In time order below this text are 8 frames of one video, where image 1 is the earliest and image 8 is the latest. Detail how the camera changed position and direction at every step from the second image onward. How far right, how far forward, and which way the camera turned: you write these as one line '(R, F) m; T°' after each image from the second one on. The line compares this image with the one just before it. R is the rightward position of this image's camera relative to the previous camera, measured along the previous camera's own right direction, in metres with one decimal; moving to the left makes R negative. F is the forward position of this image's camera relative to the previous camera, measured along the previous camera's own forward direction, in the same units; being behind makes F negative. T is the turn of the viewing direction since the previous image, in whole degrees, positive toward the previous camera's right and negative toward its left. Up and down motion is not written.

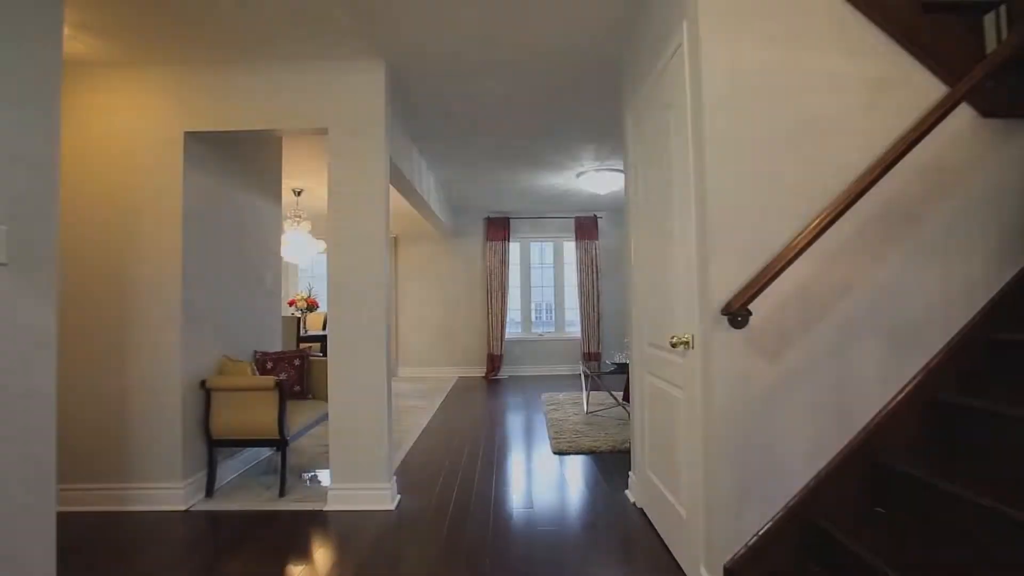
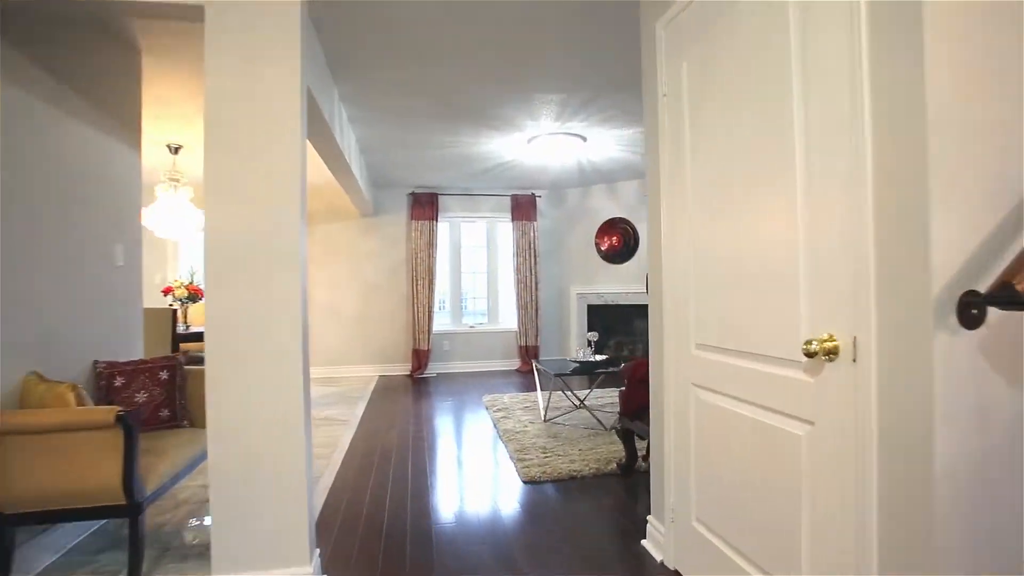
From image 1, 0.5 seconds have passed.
(-0.3, +1.0) m; +10°
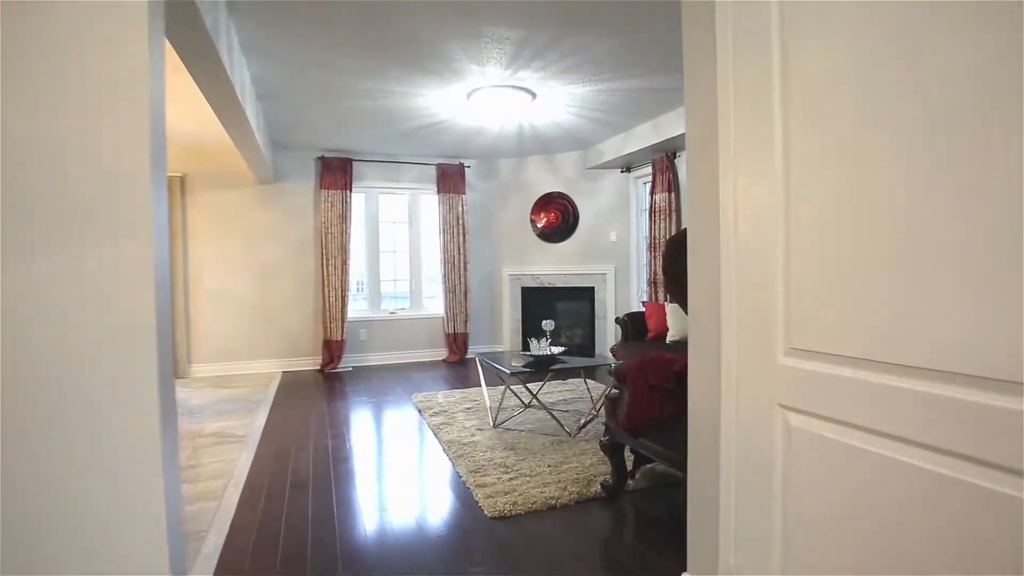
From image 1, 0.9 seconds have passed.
(-0.2, +0.8) m; +10°
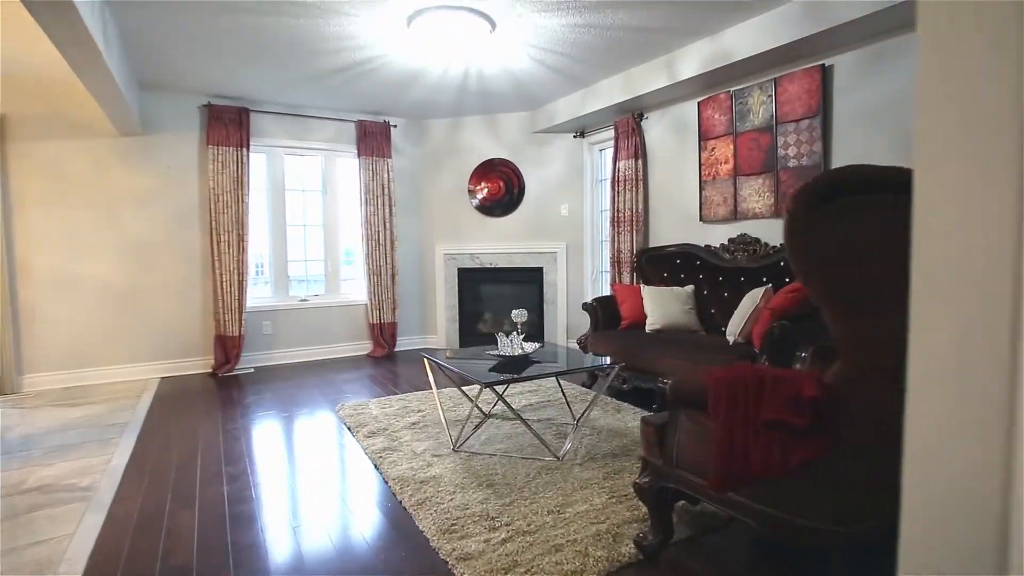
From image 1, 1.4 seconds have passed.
(-0.3, +0.9) m; +10°
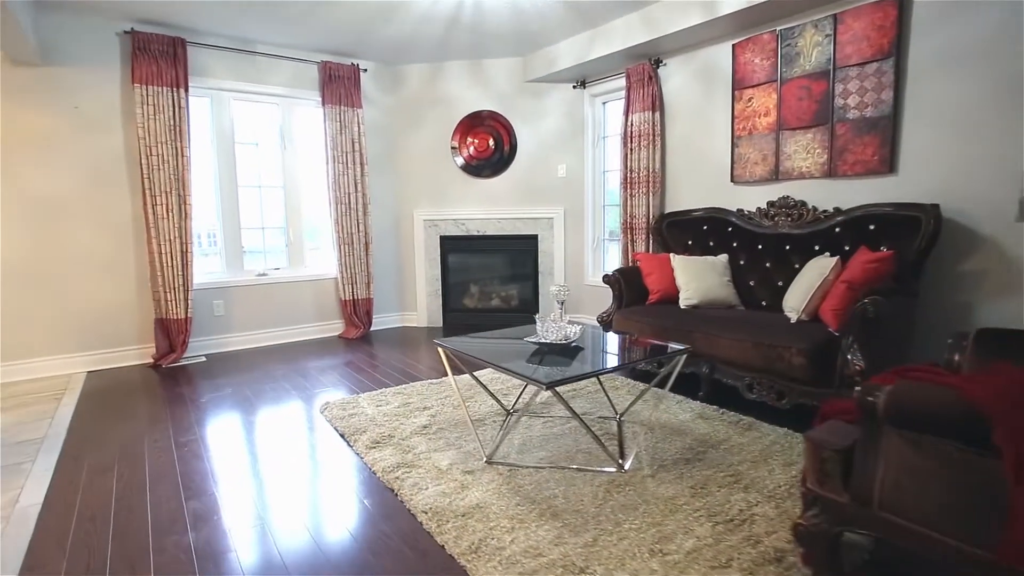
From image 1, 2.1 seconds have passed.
(-0.4, +0.6) m; +6°
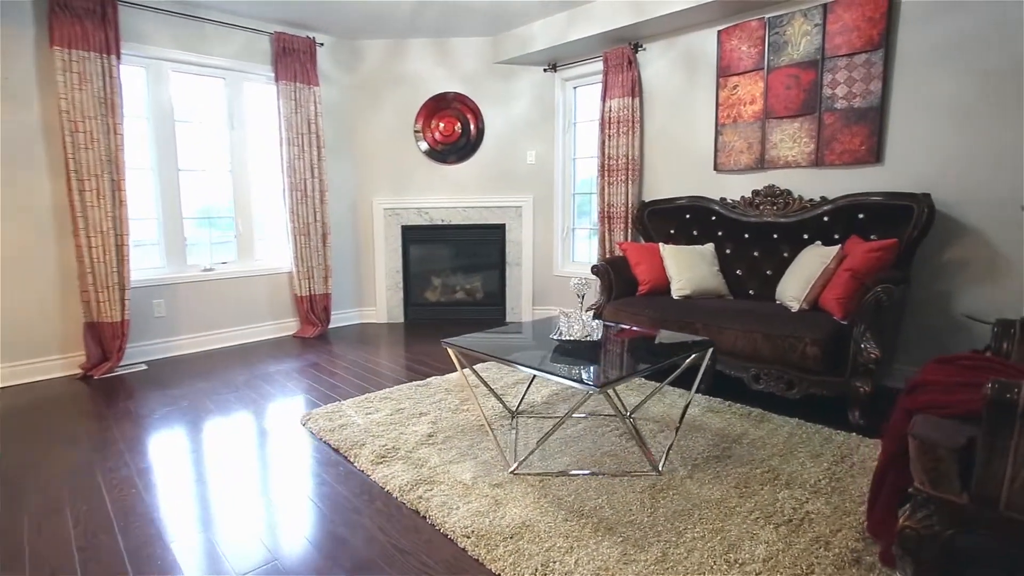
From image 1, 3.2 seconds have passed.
(-0.4, +0.2) m; +8°
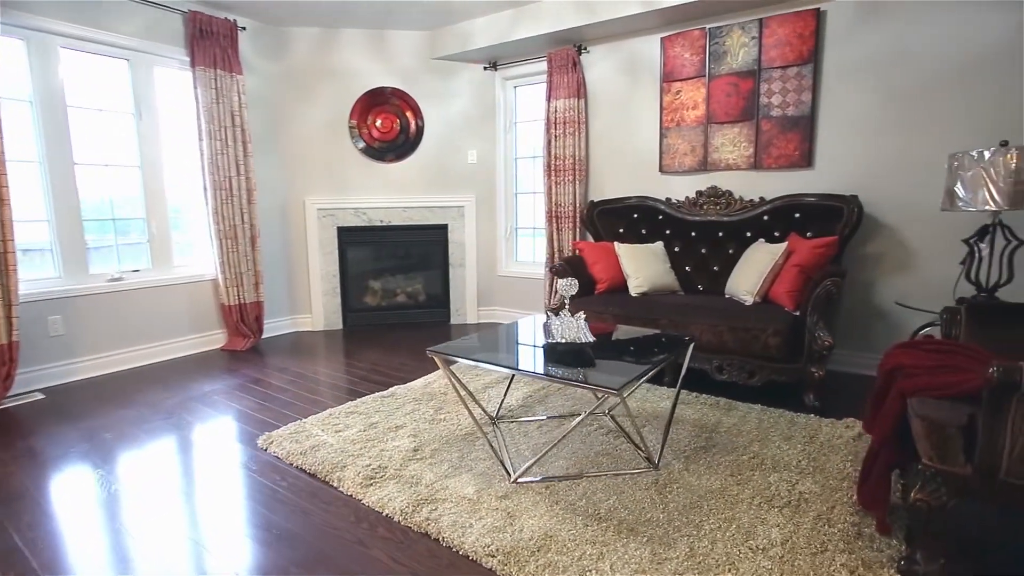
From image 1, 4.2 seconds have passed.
(-0.4, +0.1) m; +10°
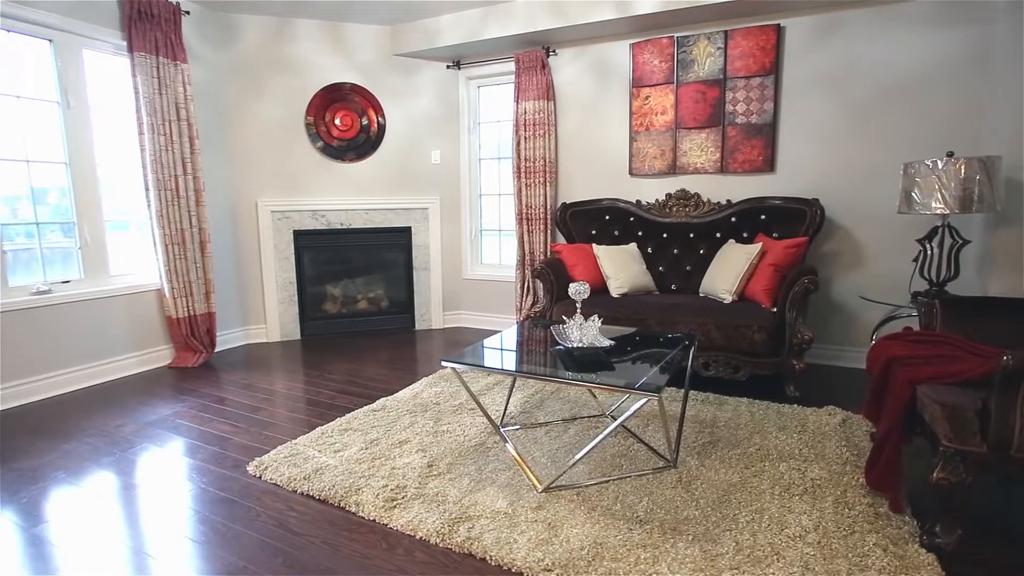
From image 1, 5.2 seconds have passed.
(-0.4, +0.1) m; +8°
